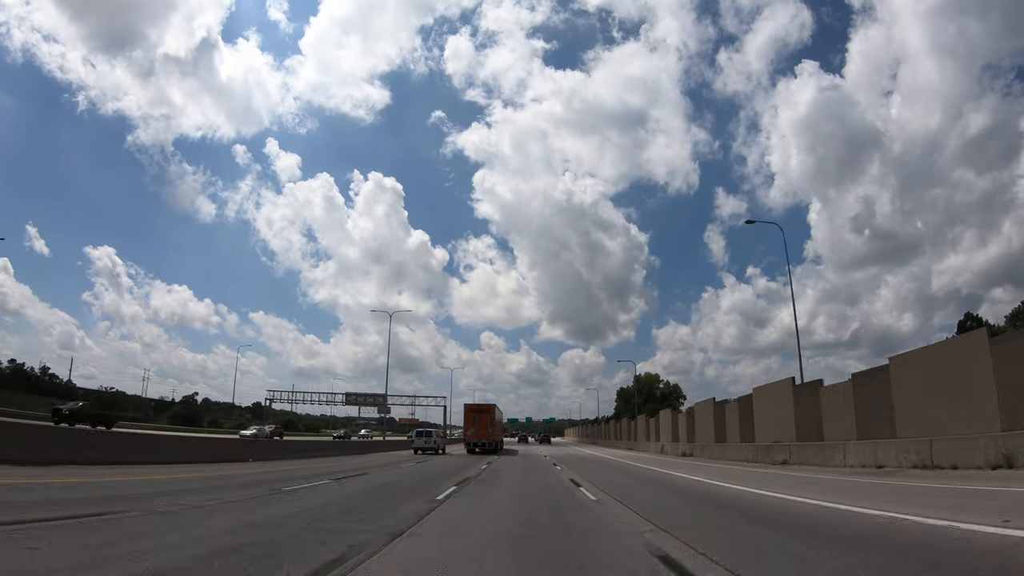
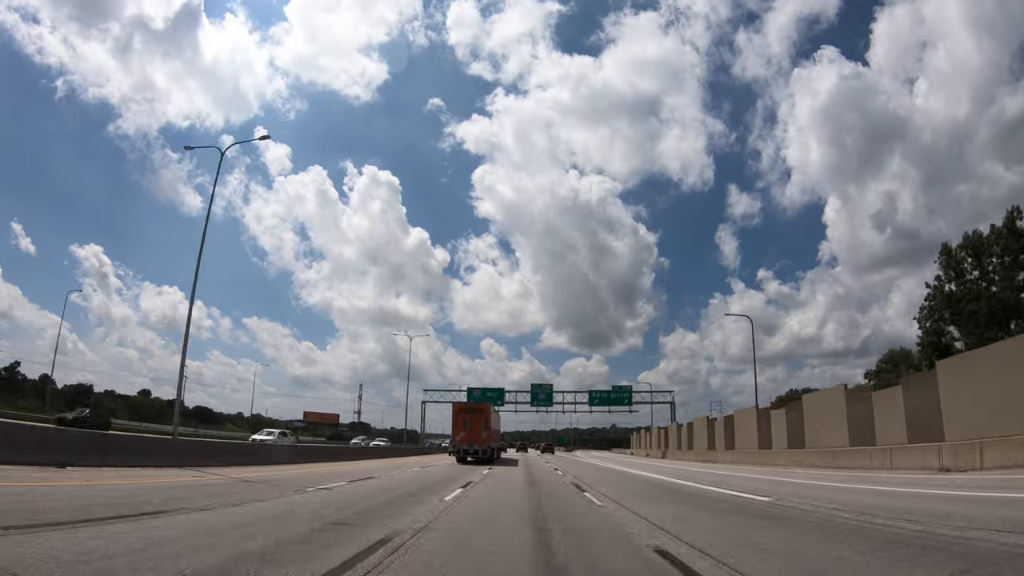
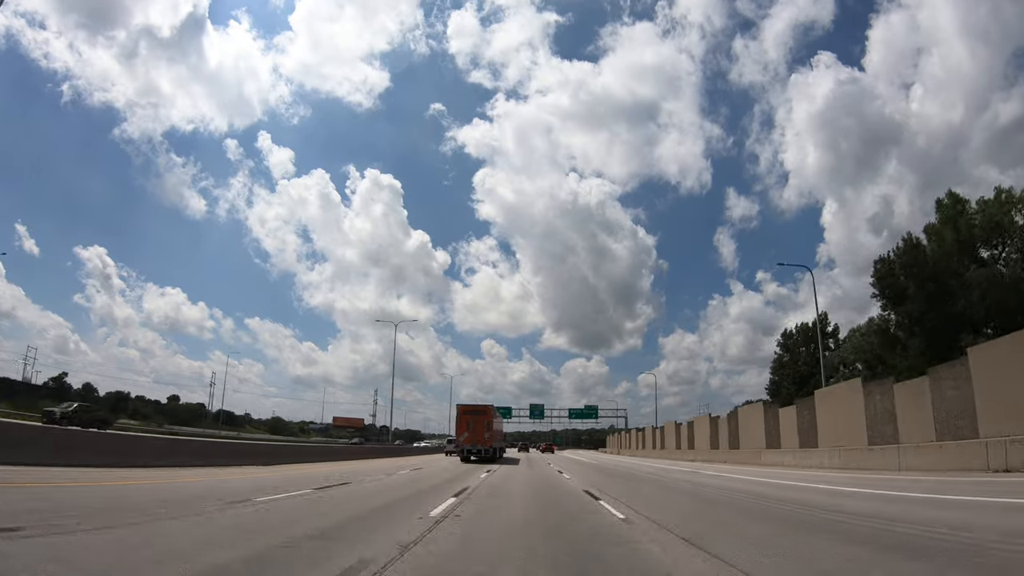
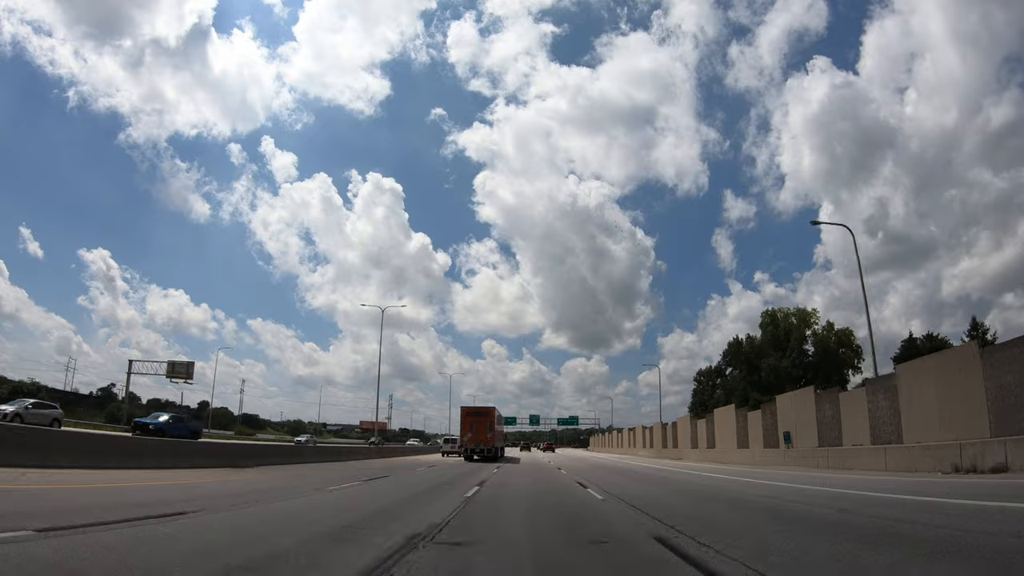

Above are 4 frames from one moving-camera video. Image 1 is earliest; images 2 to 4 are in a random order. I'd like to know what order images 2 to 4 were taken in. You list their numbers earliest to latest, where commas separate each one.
4, 3, 2
